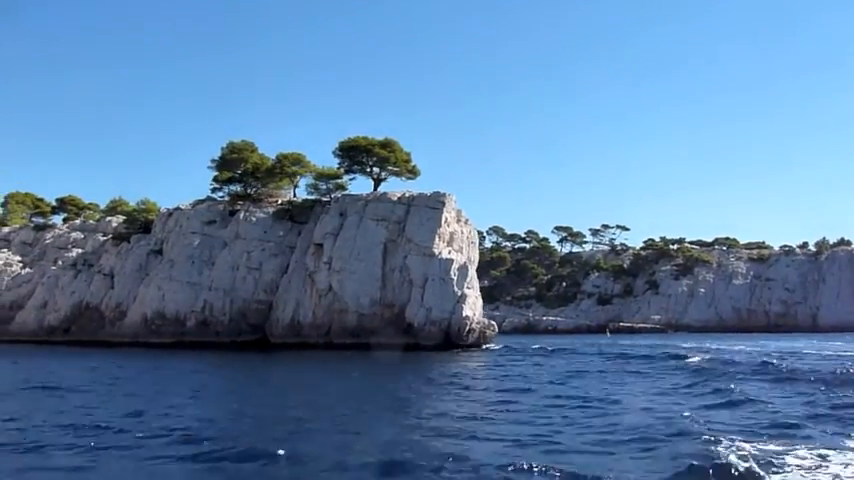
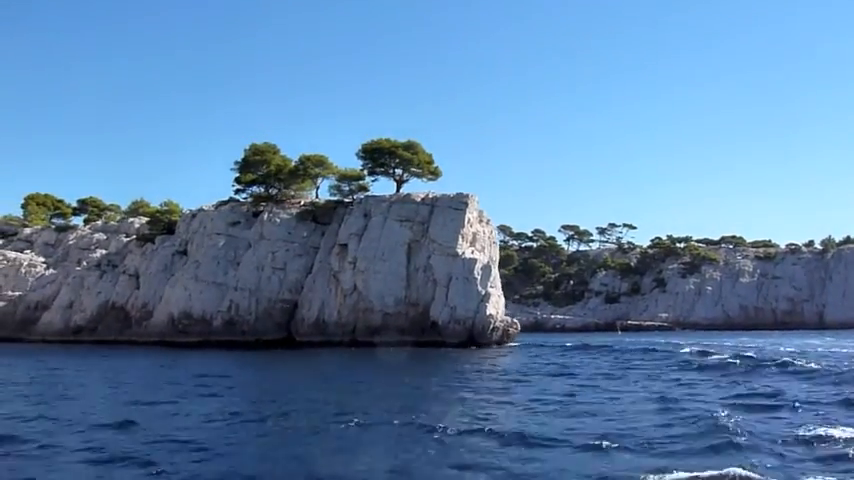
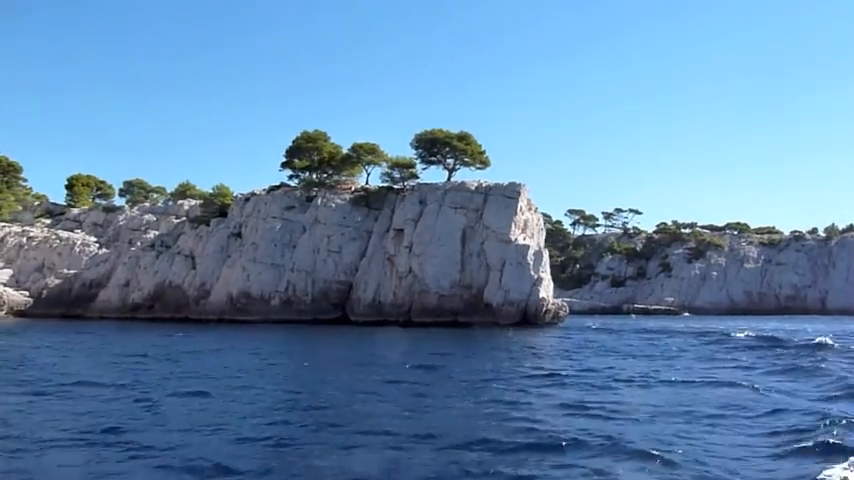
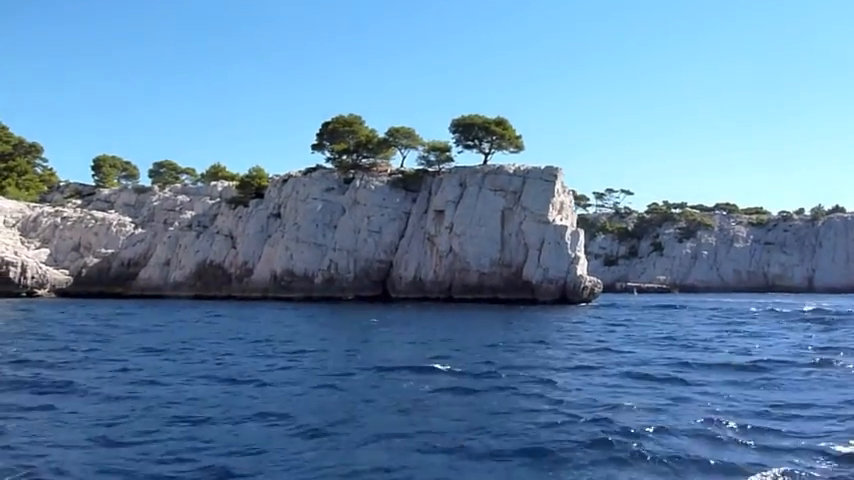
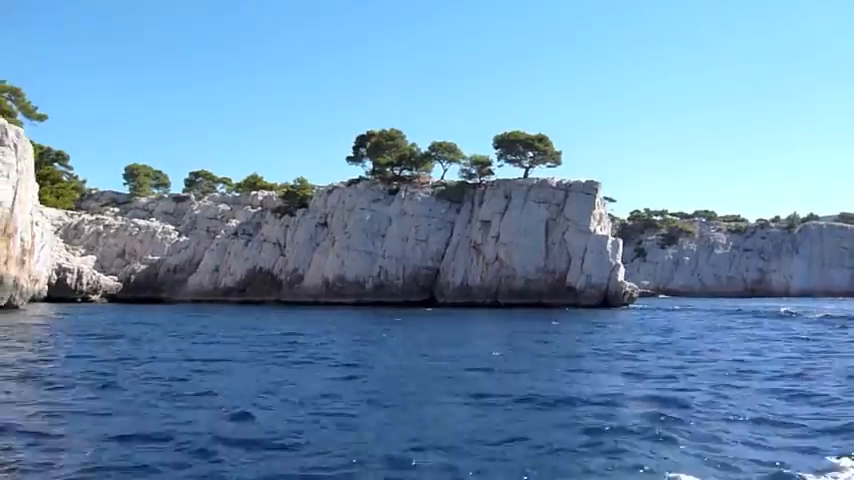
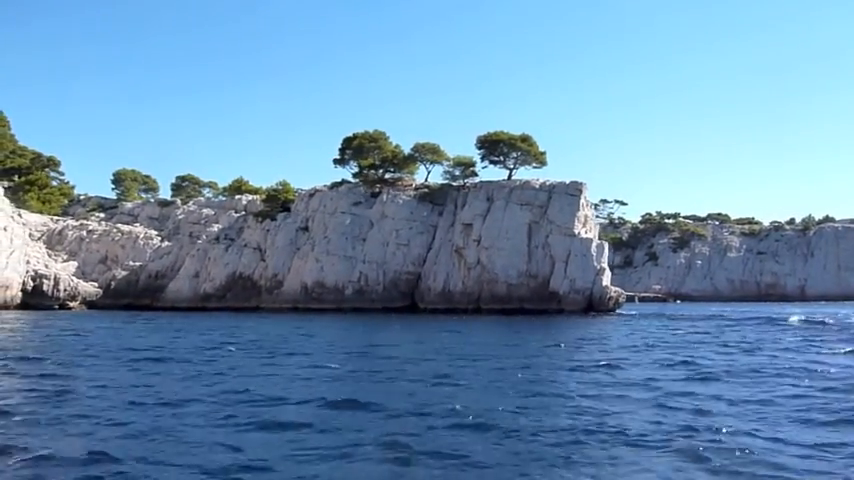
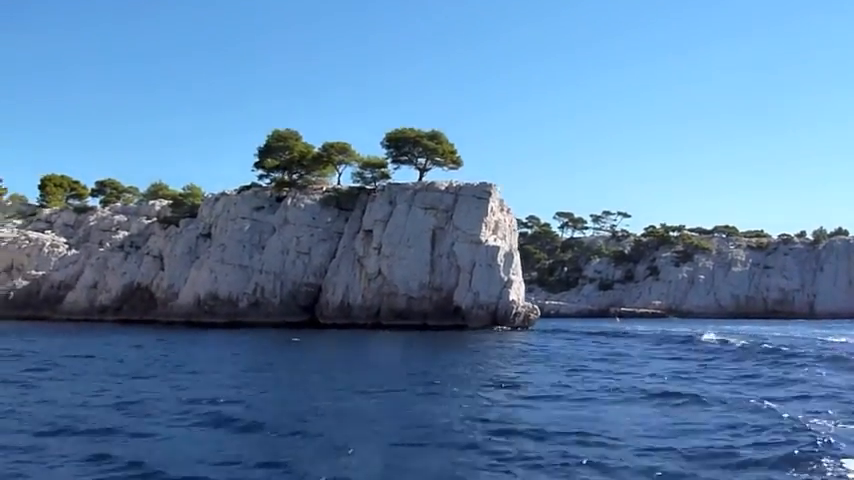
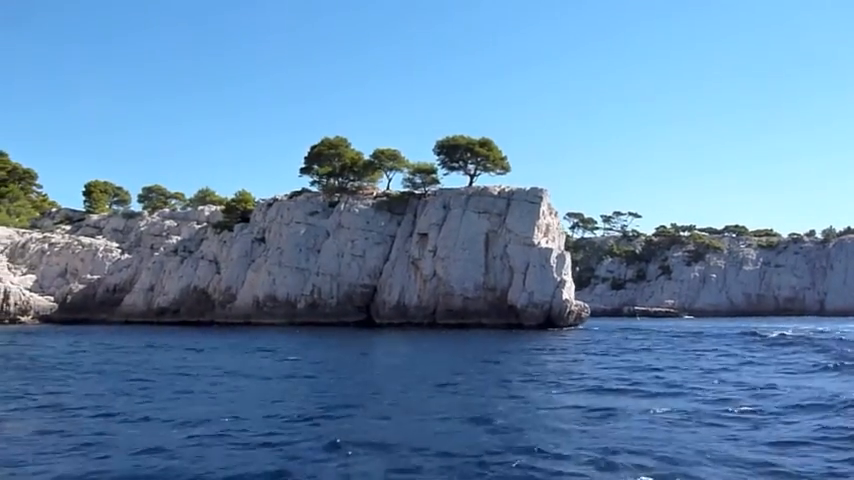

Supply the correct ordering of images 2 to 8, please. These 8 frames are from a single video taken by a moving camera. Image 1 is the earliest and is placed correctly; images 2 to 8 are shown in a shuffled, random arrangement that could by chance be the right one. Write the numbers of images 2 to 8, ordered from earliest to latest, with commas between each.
2, 7, 3, 8, 4, 6, 5
